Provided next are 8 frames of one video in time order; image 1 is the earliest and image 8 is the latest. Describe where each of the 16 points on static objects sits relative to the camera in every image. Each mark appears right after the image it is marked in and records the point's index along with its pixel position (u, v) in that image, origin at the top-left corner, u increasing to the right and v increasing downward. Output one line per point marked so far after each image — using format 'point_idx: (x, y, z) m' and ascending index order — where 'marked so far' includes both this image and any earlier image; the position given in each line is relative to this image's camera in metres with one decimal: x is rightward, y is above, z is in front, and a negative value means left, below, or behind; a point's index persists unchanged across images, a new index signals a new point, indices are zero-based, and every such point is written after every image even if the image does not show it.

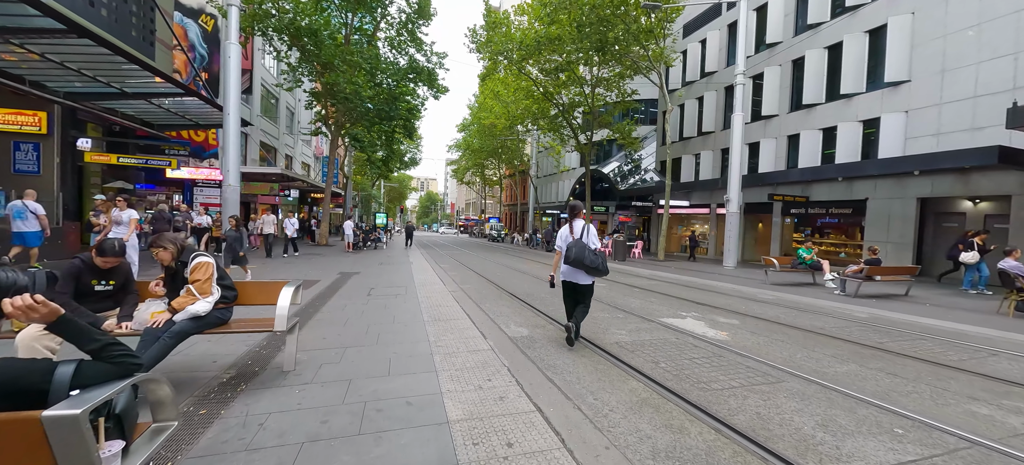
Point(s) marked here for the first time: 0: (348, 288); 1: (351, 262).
0: (-4.1, -1.3, +8.7) m
1: (-6.5, -1.2, +14.5) m
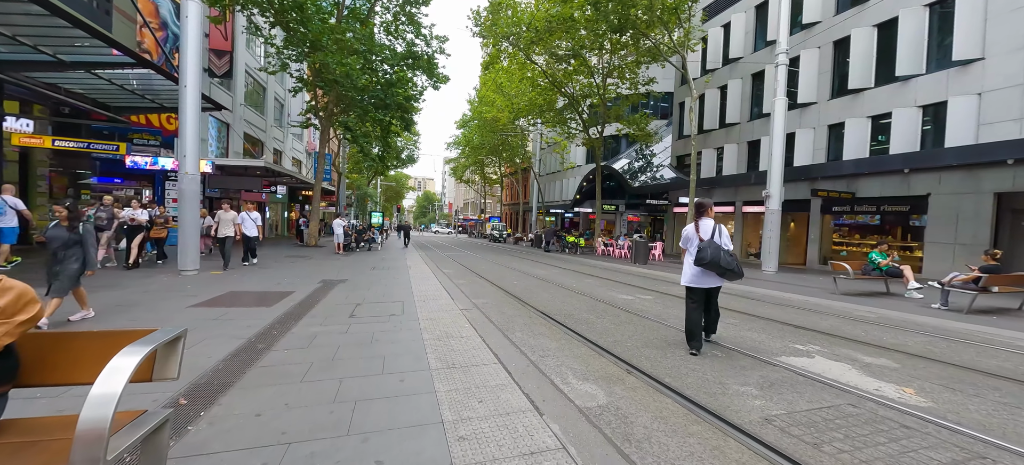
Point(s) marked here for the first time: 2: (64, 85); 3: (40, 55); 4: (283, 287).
0: (-3.5, -1.3, +6.6) m
1: (-6.0, -1.2, +12.4) m
2: (-13.4, +4.4, +10.6) m
3: (-11.6, +4.3, +8.7) m
4: (-5.1, -1.2, +7.9) m
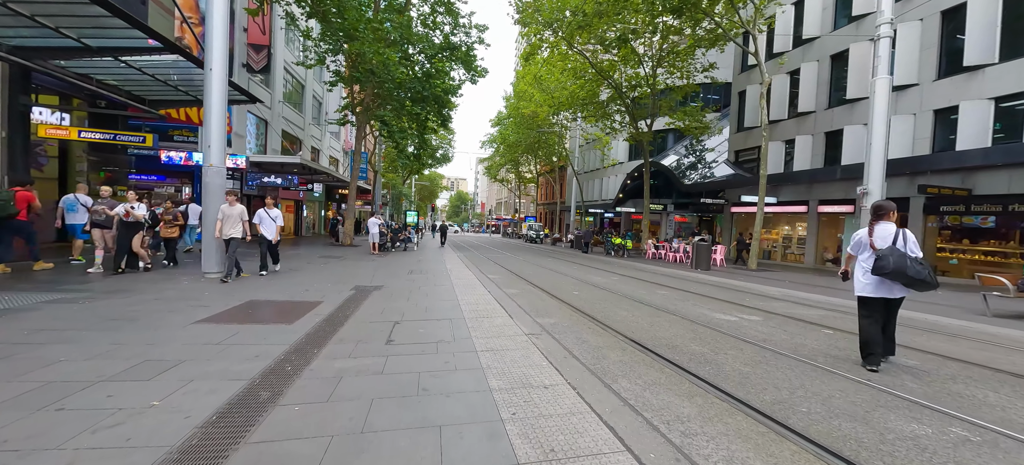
0: (-2.4, -1.3, +5.5) m
1: (-4.4, -1.1, +11.4) m
2: (-11.8, +4.5, +10.2) m
3: (-10.2, +4.4, +8.2) m
4: (-3.8, -1.2, +6.8) m
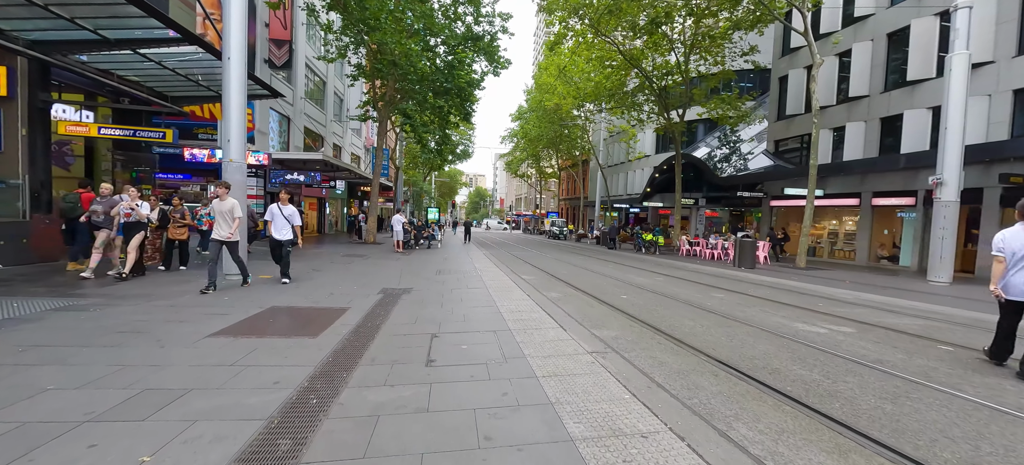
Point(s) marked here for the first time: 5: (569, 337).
0: (-1.7, -1.3, +4.9) m
1: (-3.4, -1.1, +10.9) m
2: (-10.9, +4.5, +10.0) m
3: (-9.4, +4.4, +7.9) m
4: (-3.1, -1.2, +6.3) m
5: (+0.7, -1.3, +4.3) m
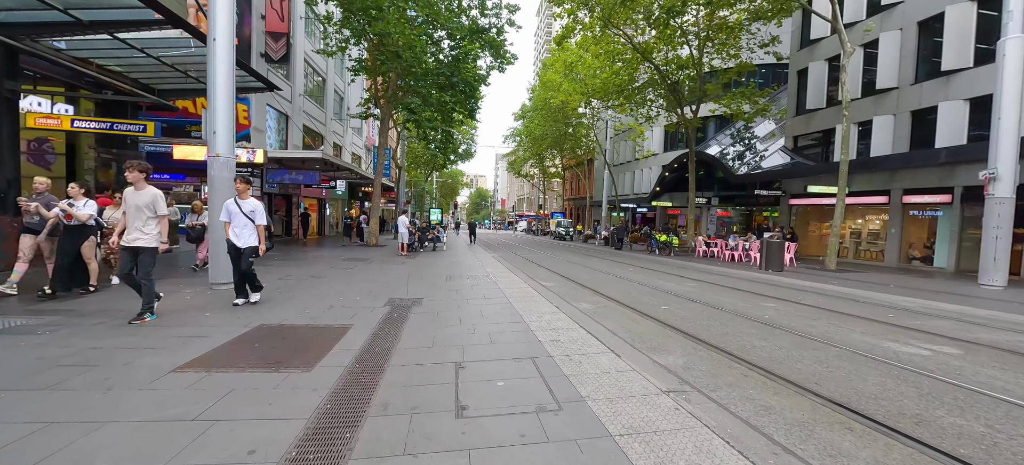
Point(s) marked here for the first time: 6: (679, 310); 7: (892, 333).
0: (-1.3, -1.3, +4.0) m
1: (-3.0, -1.1, +10.0) m
2: (-10.5, +4.4, +9.2) m
3: (-9.0, +4.3, +7.1) m
4: (-2.7, -1.3, +5.4) m
5: (+1.1, -1.3, +3.5) m
6: (+2.9, -1.3, +6.1) m
7: (+5.2, -1.4, +4.9) m
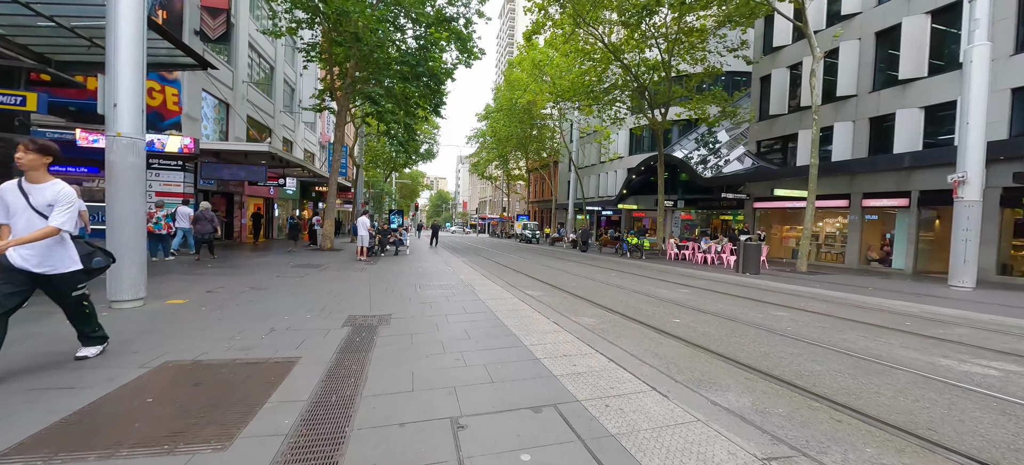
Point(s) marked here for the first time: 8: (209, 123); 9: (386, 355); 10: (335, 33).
0: (-1.2, -1.3, +2.9) m
1: (-3.5, -1.2, +8.7) m
2: (-10.9, +4.3, +7.1) m
3: (-9.2, +4.3, +5.2) m
4: (-2.7, -1.3, +4.1) m
5: (+1.3, -1.3, +2.6) m
6: (+2.7, -1.4, +5.4) m
7: (+5.2, -1.4, +4.4) m
8: (-14.5, +5.2, +17.2) m
9: (-1.3, -1.3, +3.9) m
10: (-8.0, +8.9, +16.1) m
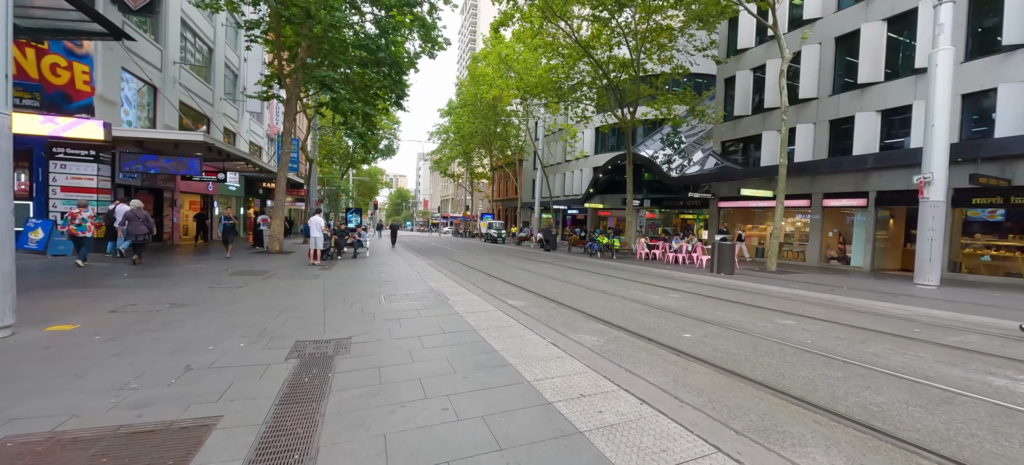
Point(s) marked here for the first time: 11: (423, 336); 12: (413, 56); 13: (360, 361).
0: (-1.1, -1.4, +1.9) m
1: (-3.9, -1.3, +7.4) m
2: (-11.2, +4.2, +5.1) m
3: (-9.3, +4.2, +3.3) m
4: (-2.7, -1.4, +3.0) m
5: (+1.4, -1.4, +1.8) m
6: (+2.6, -1.4, +4.8) m
7: (+5.2, -1.4, +4.1) m
8: (-15.8, +5.2, +14.7) m
9: (-1.3, -1.4, +2.8) m
10: (-9.2, +8.9, +14.3) m
11: (-1.1, -1.3, +4.7) m
12: (-4.7, +8.7, +17.8) m
13: (-1.6, -1.4, +3.8) m
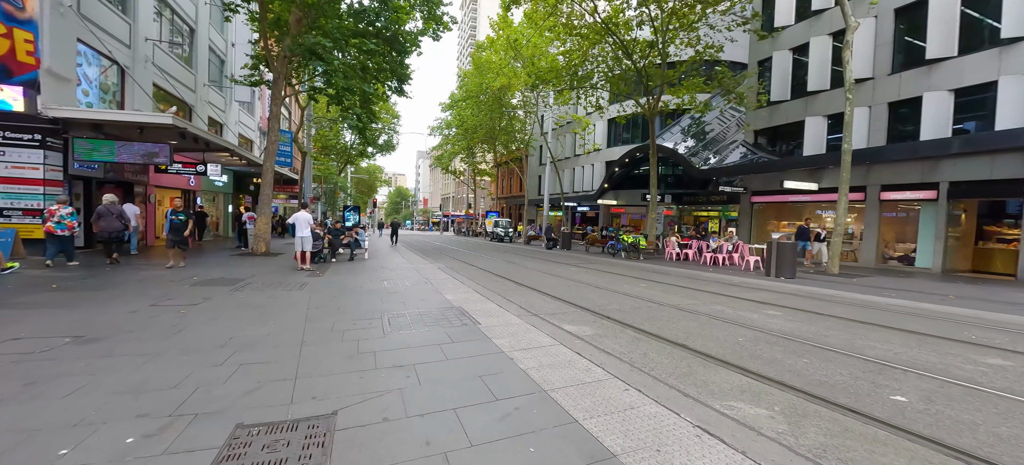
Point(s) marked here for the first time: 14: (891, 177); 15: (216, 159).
0: (-0.3, -1.4, -0.1) m
1: (-3.2, -1.2, +5.5) m
2: (-10.4, +4.2, +3.1) m
3: (-8.5, +4.2, +1.4) m
4: (-1.9, -1.3, +1.0) m
5: (+2.2, -1.3, -0.1) m
6: (+3.4, -1.3, +2.8) m
7: (+5.9, -1.4, +2.2) m
8: (-15.1, +5.2, +12.7) m
9: (-0.5, -1.4, +0.9) m
10: (-8.5, +8.9, +12.3) m
11: (-0.3, -1.3, +2.7) m
12: (-4.0, +8.8, +15.8) m
13: (-0.8, -1.3, +1.9) m
14: (+15.3, +2.3, +14.4) m
15: (-14.3, +3.5, +17.5) m
